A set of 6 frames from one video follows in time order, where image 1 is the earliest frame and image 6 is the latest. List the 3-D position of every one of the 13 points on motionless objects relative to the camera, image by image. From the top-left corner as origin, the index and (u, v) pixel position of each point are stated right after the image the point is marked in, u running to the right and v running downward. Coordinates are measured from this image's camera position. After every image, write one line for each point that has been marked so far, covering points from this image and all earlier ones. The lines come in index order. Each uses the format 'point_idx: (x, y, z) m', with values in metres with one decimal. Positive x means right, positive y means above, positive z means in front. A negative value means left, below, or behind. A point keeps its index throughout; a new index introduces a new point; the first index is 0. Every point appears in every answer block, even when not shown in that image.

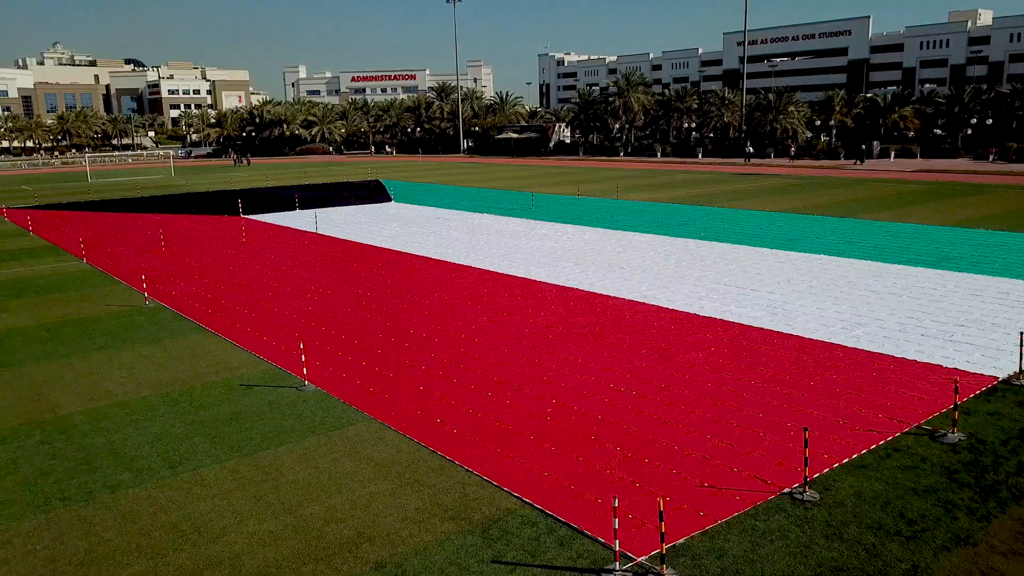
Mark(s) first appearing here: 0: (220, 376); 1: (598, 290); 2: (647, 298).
0: (-5.4, -1.6, +12.5) m
1: (+2.2, -0.1, +17.7) m
2: (+3.4, -0.3, +16.9) m
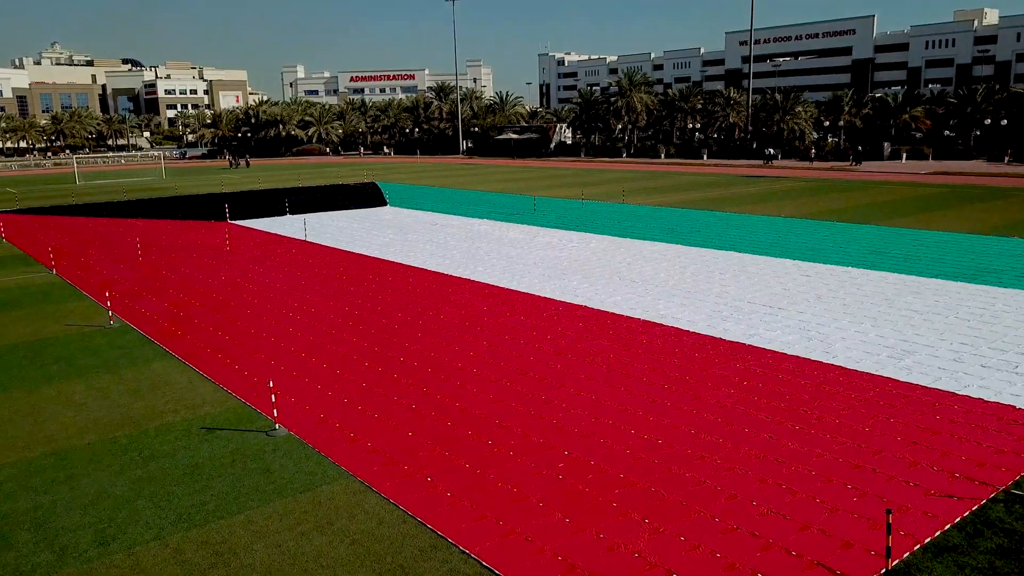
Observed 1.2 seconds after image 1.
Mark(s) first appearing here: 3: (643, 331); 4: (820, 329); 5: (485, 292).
0: (-5.3, -2.1, +10.9) m
1: (+2.3, -0.5, +16.1) m
2: (+3.4, -0.7, +15.3) m
3: (+2.7, -0.9, +14.2) m
4: (+6.4, -0.9, +14.2) m
5: (-0.7, -0.1, +17.7) m
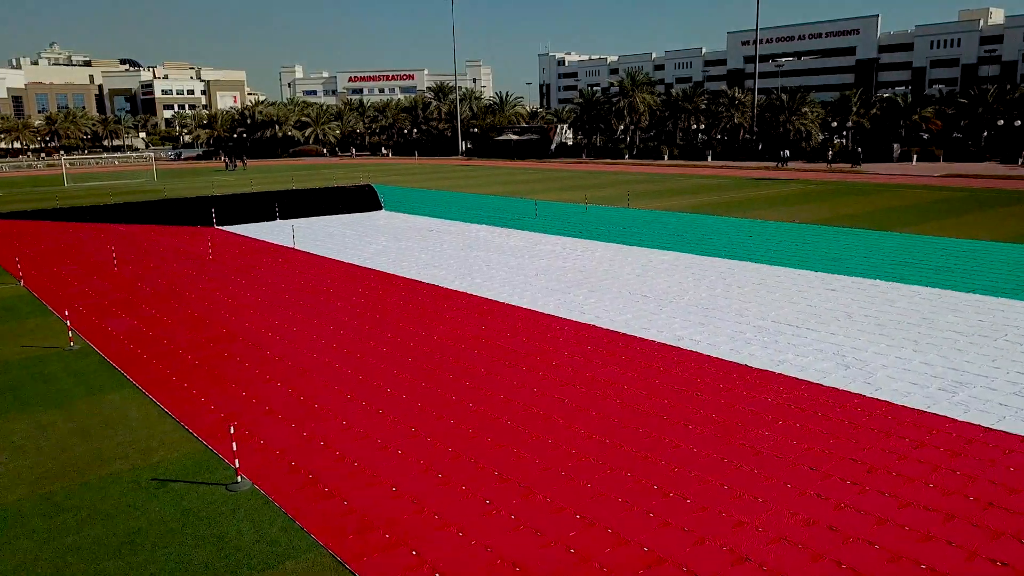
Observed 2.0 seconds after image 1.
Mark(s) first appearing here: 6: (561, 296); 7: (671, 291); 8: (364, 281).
0: (-5.3, -2.4, +9.4) m
1: (+2.3, -0.9, +14.6) m
2: (+3.4, -1.1, +13.8) m
3: (+2.7, -1.3, +12.7) m
4: (+6.4, -1.2, +12.7) m
5: (-0.7, -0.5, +16.3) m
6: (+1.3, -0.2, +17.5) m
7: (+4.0, -0.1, +17.4) m
8: (-4.2, +0.2, +19.6) m
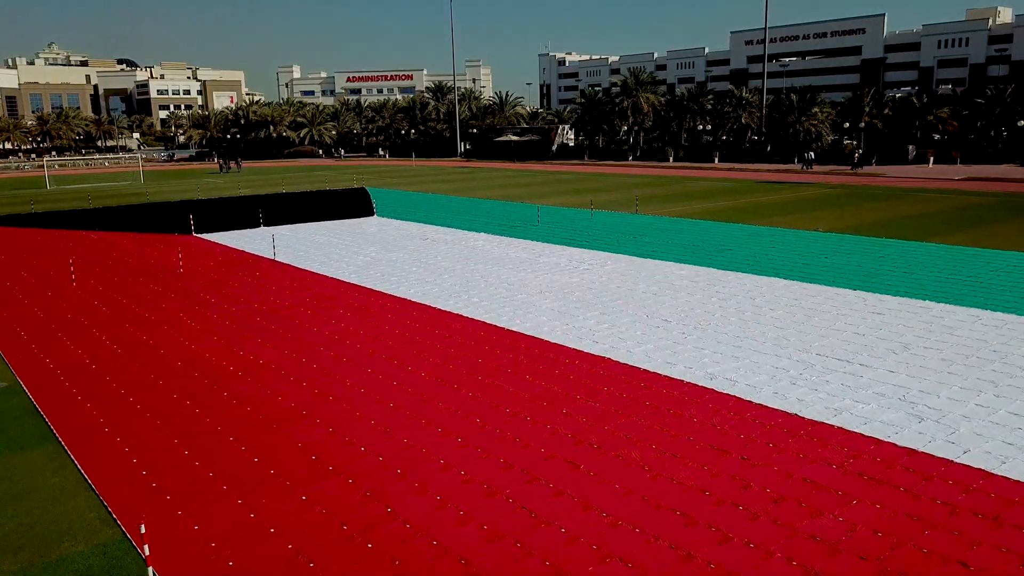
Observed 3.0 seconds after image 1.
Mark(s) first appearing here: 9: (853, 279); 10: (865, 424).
0: (-5.3, -2.9, +7.3) m
1: (+2.3, -1.4, +12.5) m
2: (+3.5, -1.6, +11.7) m
3: (+2.8, -1.8, +10.6) m
4: (+6.4, -1.7, +10.6) m
5: (-0.7, -1.0, +14.1) m
6: (+1.3, -0.7, +15.3) m
7: (+4.1, -0.6, +15.3) m
8: (-4.2, -0.3, +17.5) m
9: (+9.0, +0.2, +18.1) m
10: (+5.1, -2.0, +9.9) m
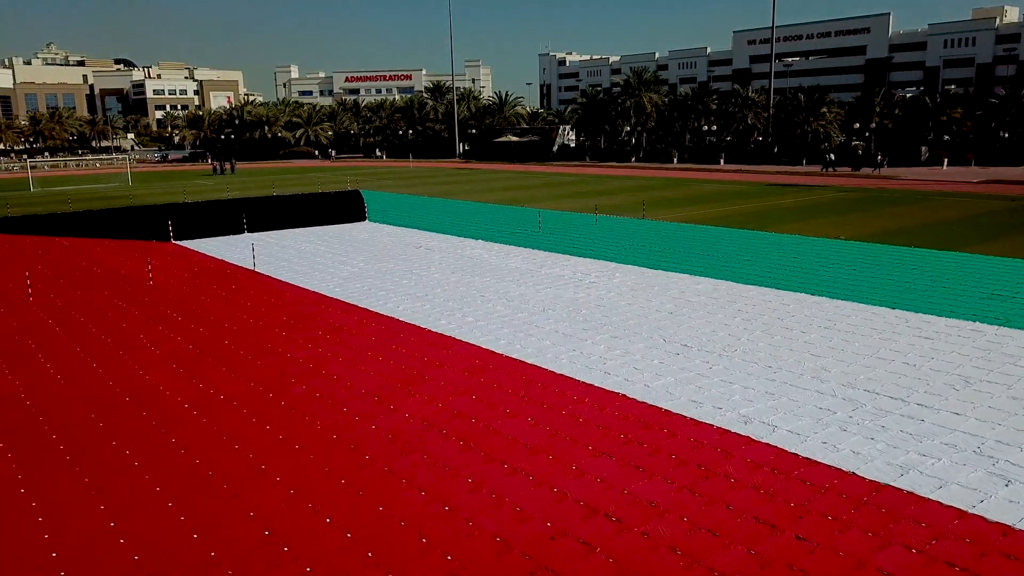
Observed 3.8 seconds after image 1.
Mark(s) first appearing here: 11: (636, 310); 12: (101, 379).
0: (-5.3, -3.3, +5.5) m
1: (+2.3, -1.8, +10.7) m
2: (+3.5, -2.0, +9.9) m
3: (+2.8, -2.2, +8.8) m
4: (+6.4, -2.2, +8.8) m
5: (-0.7, -1.4, +12.4) m
6: (+1.3, -1.1, +13.6) m
7: (+4.0, -1.0, +13.5) m
8: (-4.2, -0.7, +15.7) m
9: (+9.0, -0.2, +16.4) m
10: (+5.1, -2.4, +8.2) m
11: (+2.9, -0.5, +15.7) m
12: (-7.5, -1.6, +12.5) m
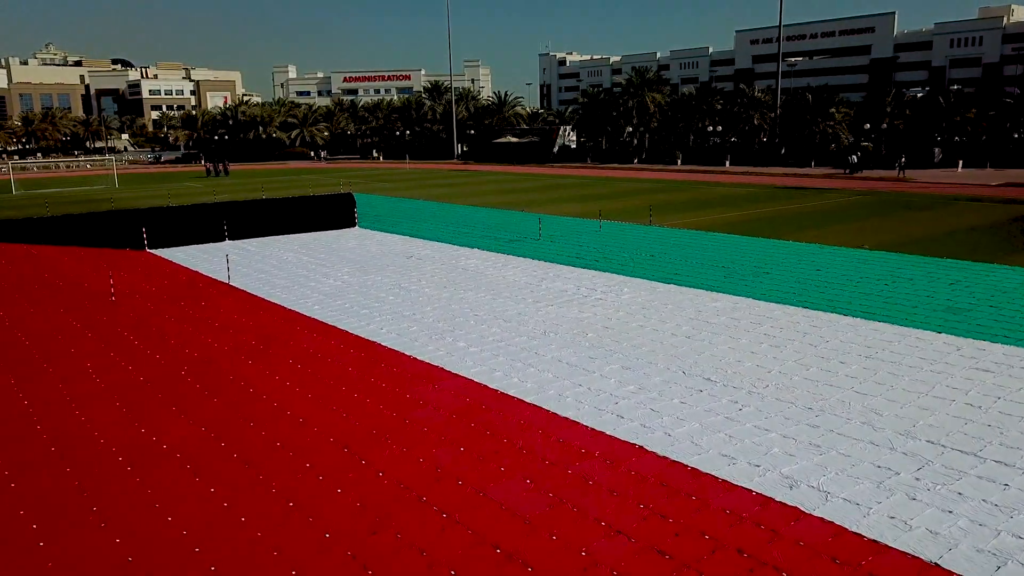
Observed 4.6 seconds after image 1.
0: (-5.3, -3.7, +3.8) m
1: (+2.2, -2.2, +8.9) m
2: (+3.4, -2.4, +8.1) m
3: (+2.7, -2.6, +7.1) m
4: (+6.4, -2.6, +7.1) m
5: (-0.8, -1.8, +10.6) m
6: (+1.2, -1.5, +11.8) m
7: (+4.0, -1.4, +11.7) m
8: (-4.3, -1.2, +14.0) m
9: (+9.0, -0.6, +14.6) m
10: (+5.1, -2.8, +6.4) m
11: (+2.8, -0.9, +13.9) m
12: (-7.6, -2.1, +10.7) m
